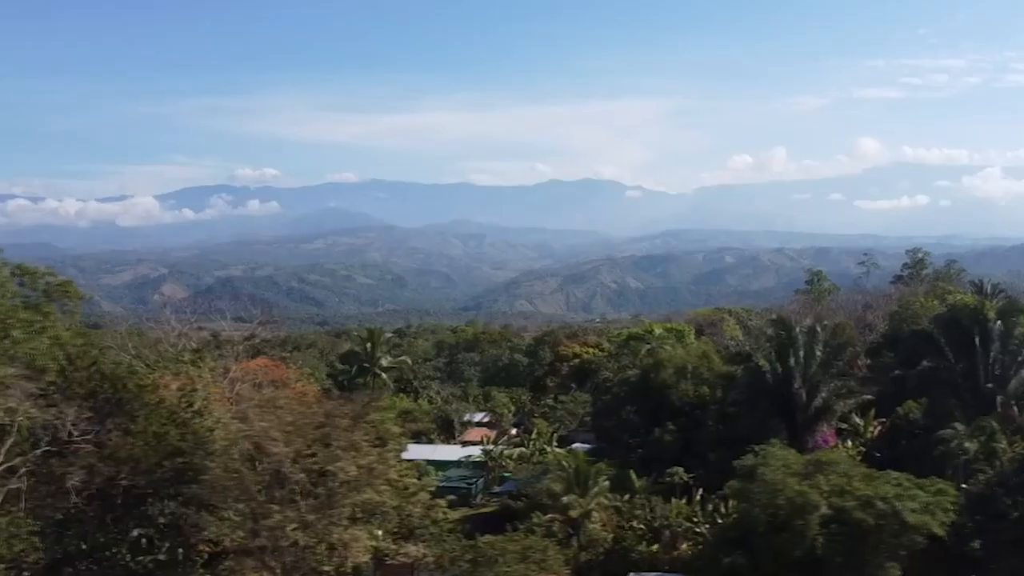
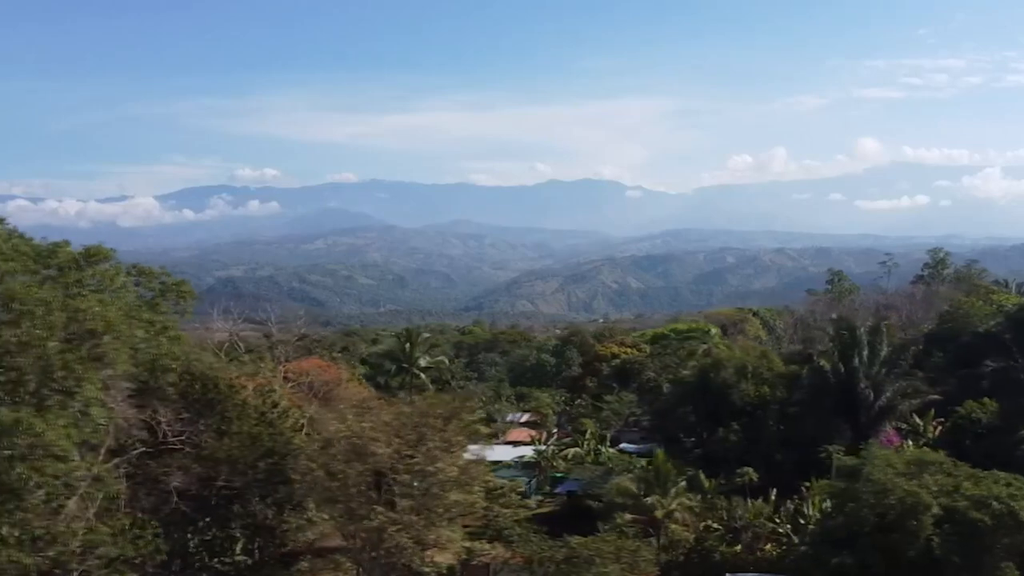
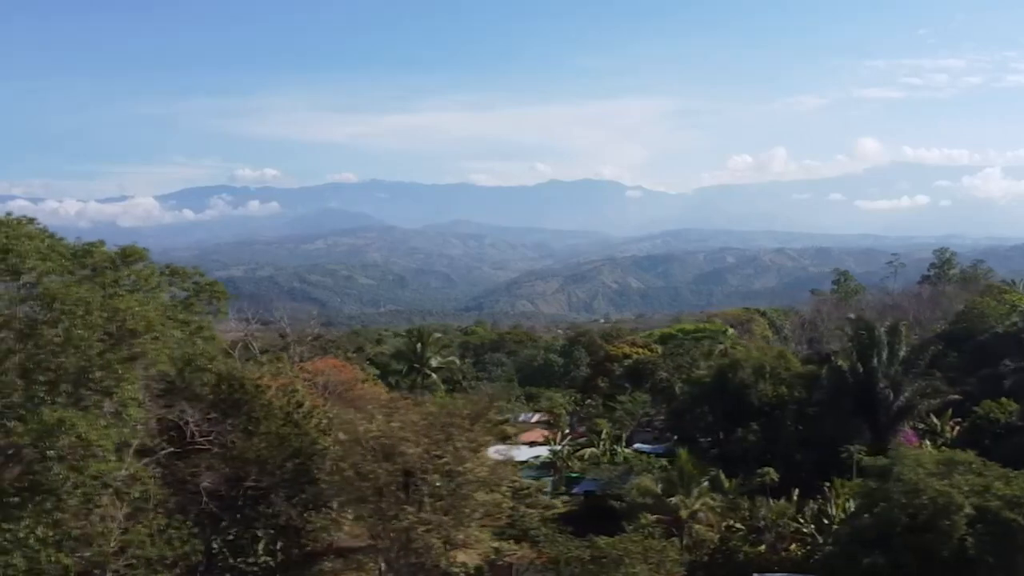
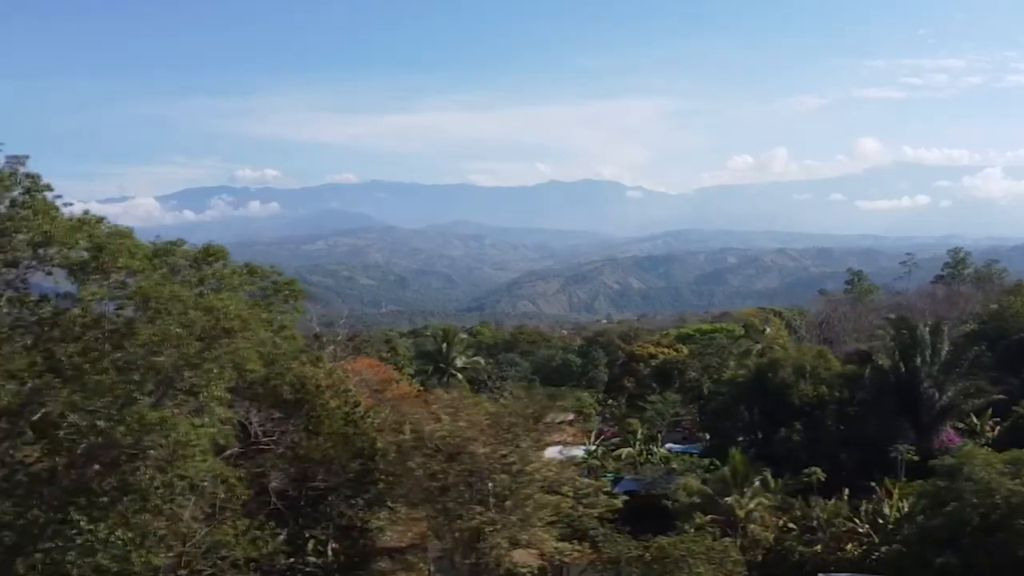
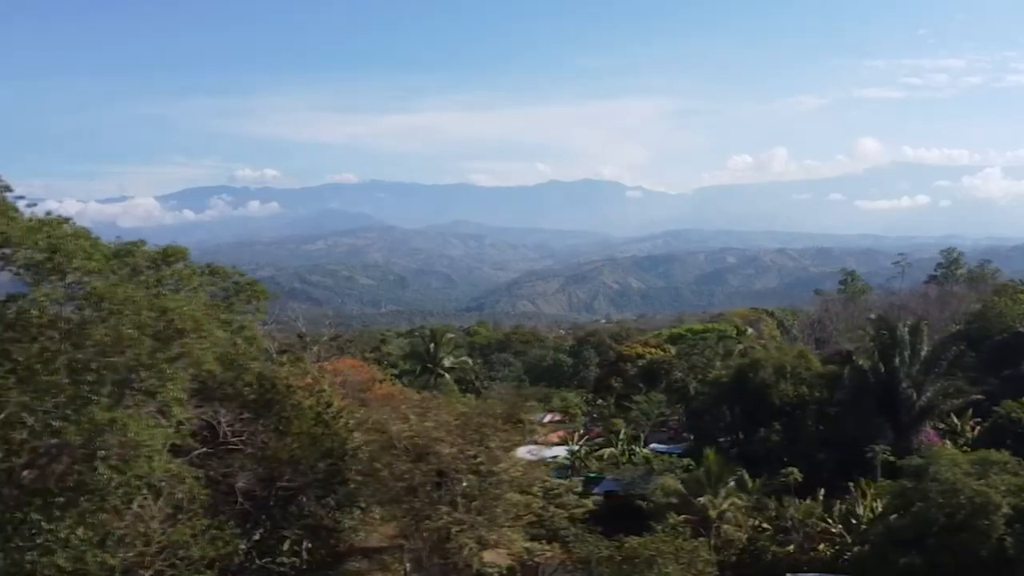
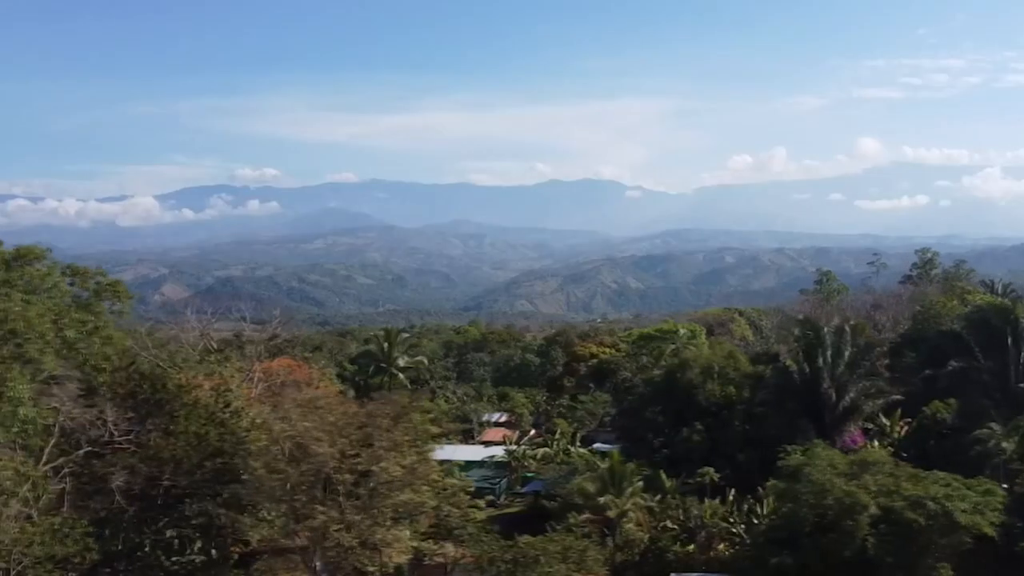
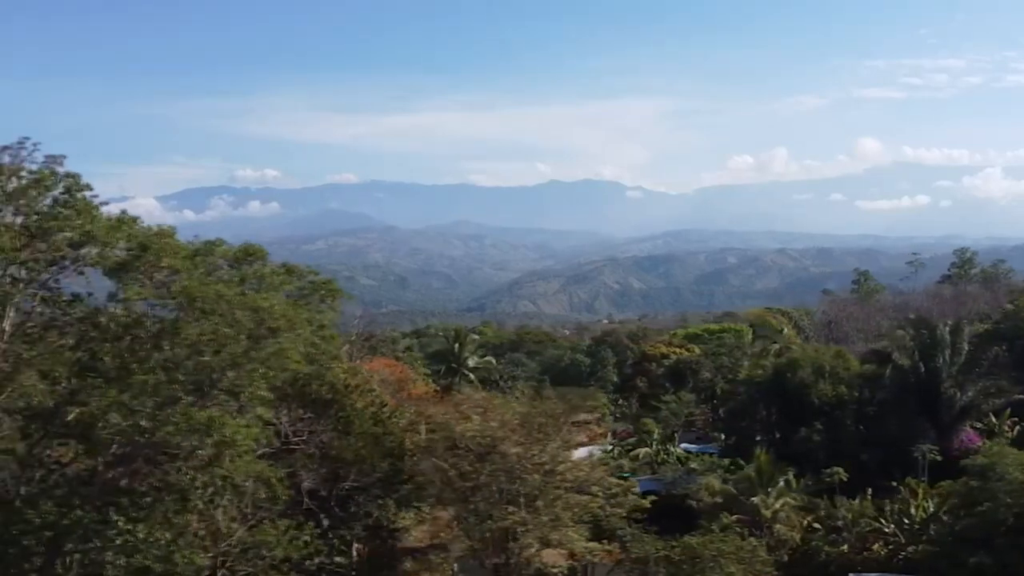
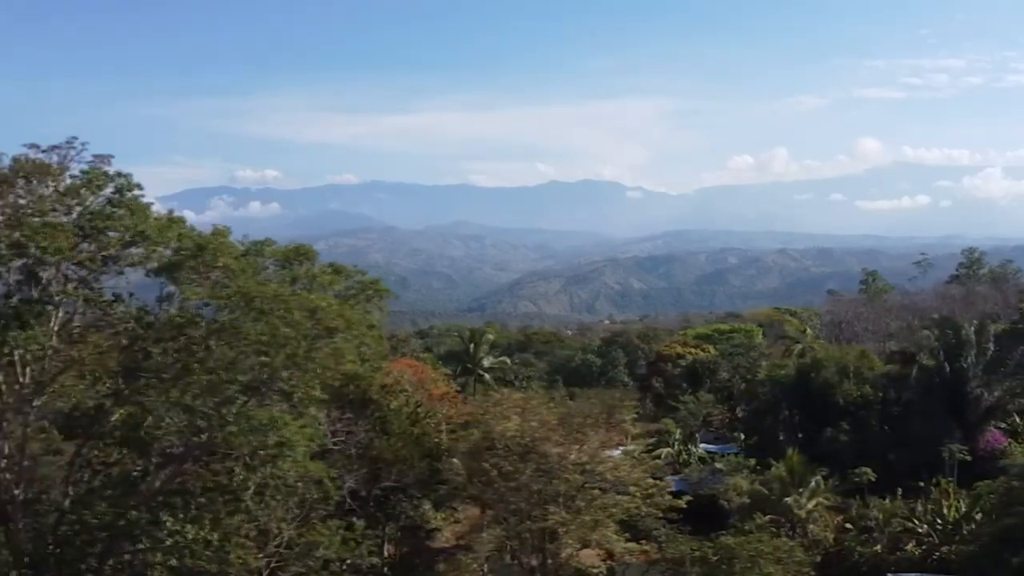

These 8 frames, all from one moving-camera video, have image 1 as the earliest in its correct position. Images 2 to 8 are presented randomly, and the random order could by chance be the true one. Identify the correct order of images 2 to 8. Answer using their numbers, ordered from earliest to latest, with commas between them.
6, 2, 3, 5, 4, 7, 8
